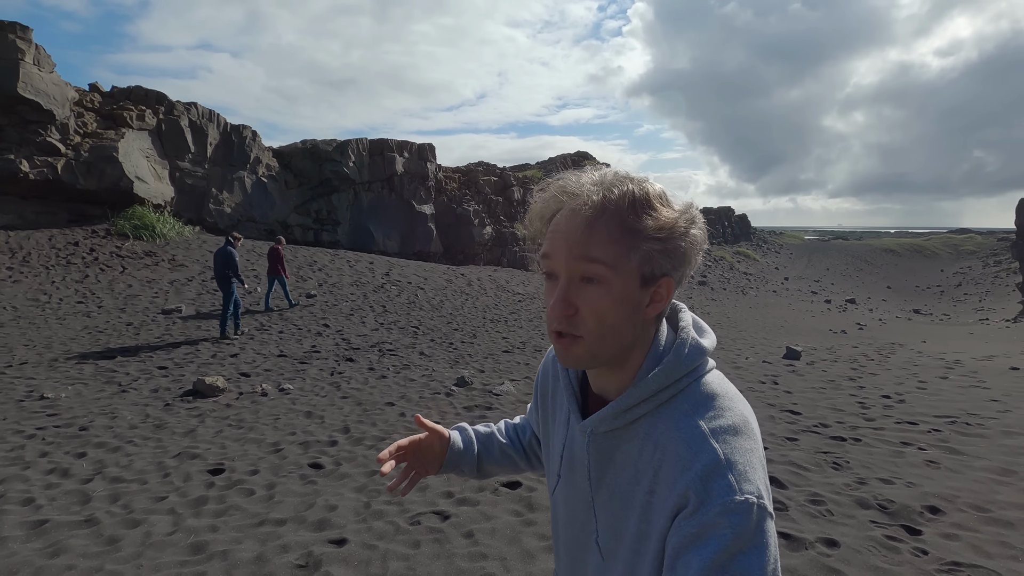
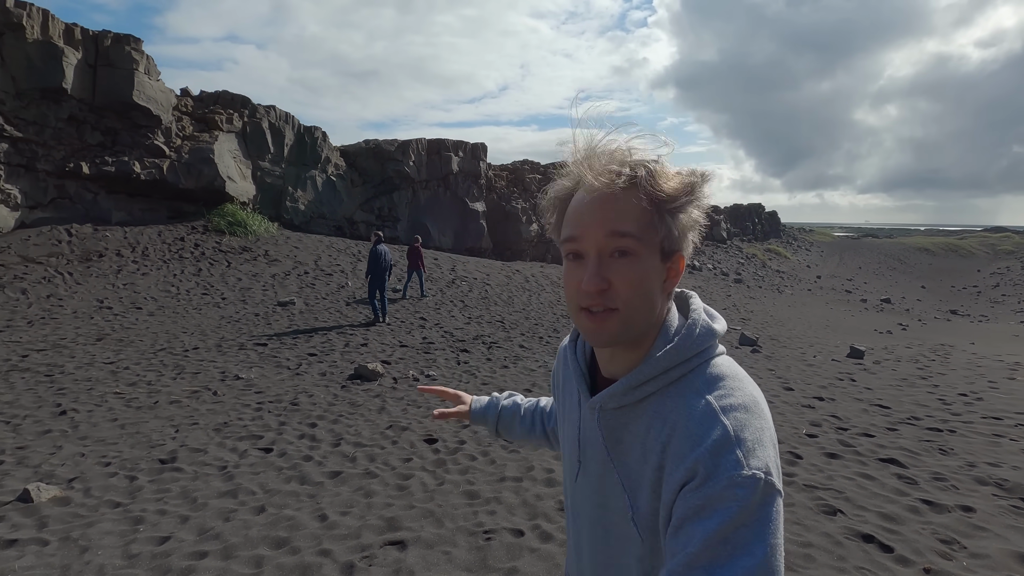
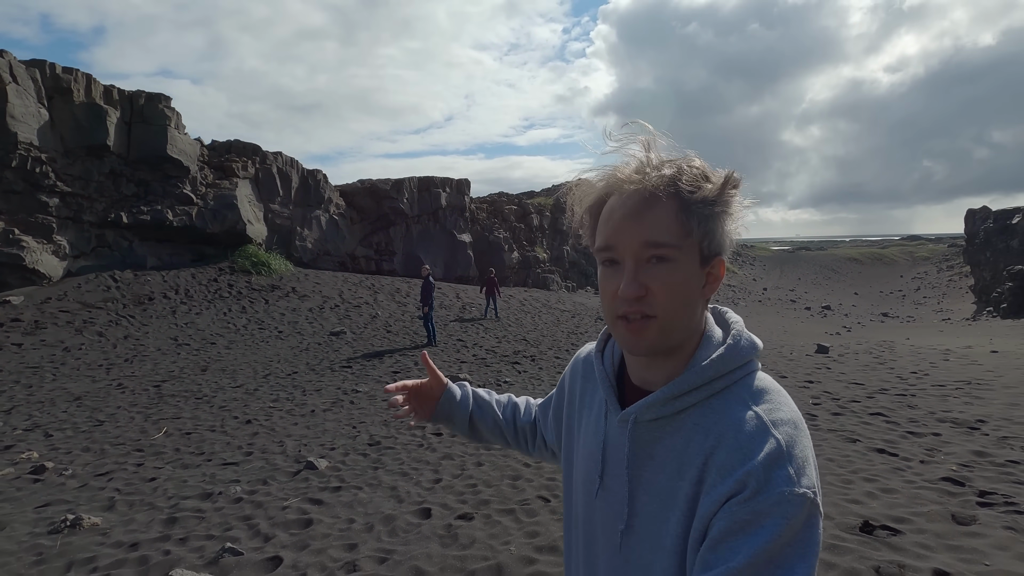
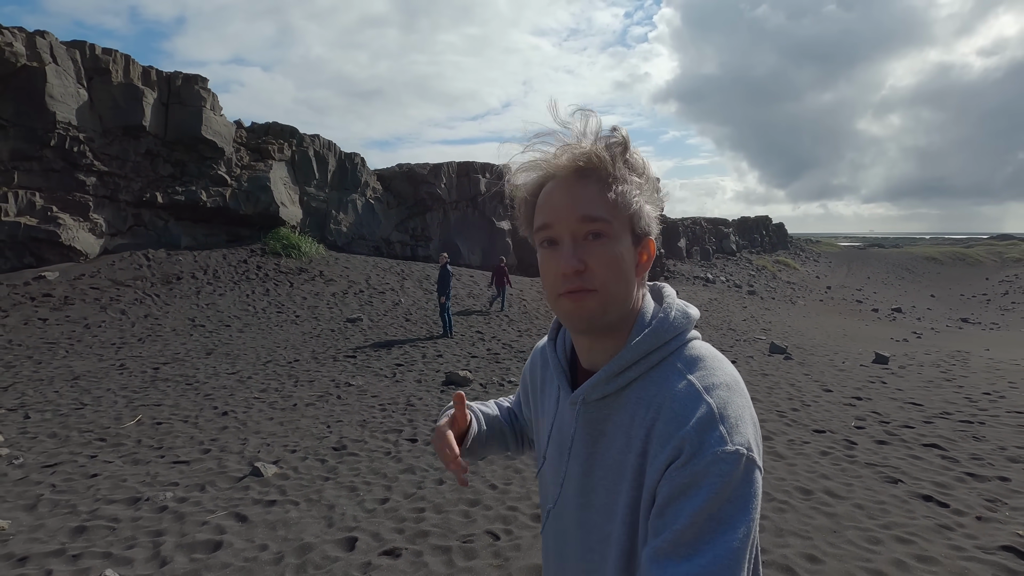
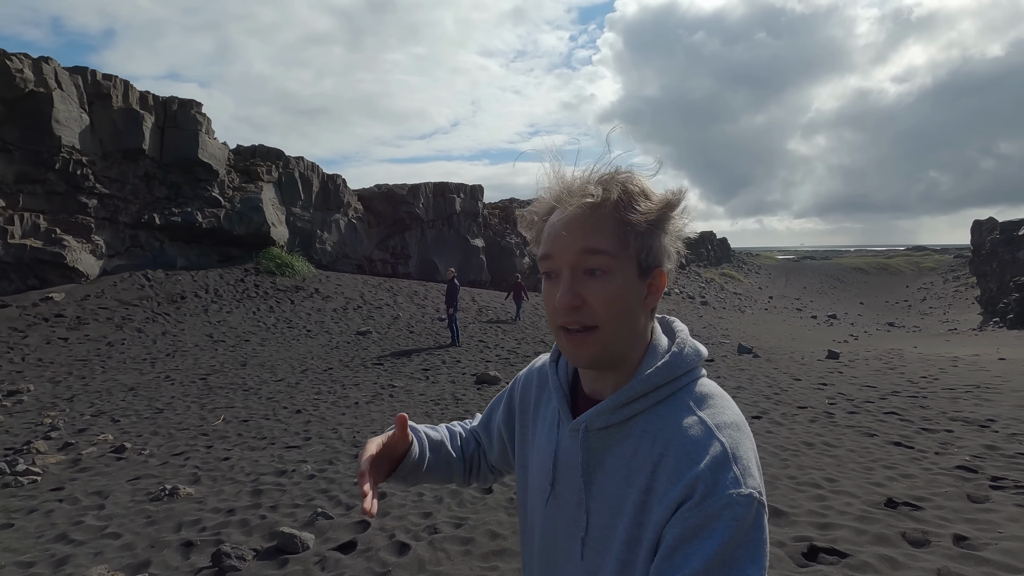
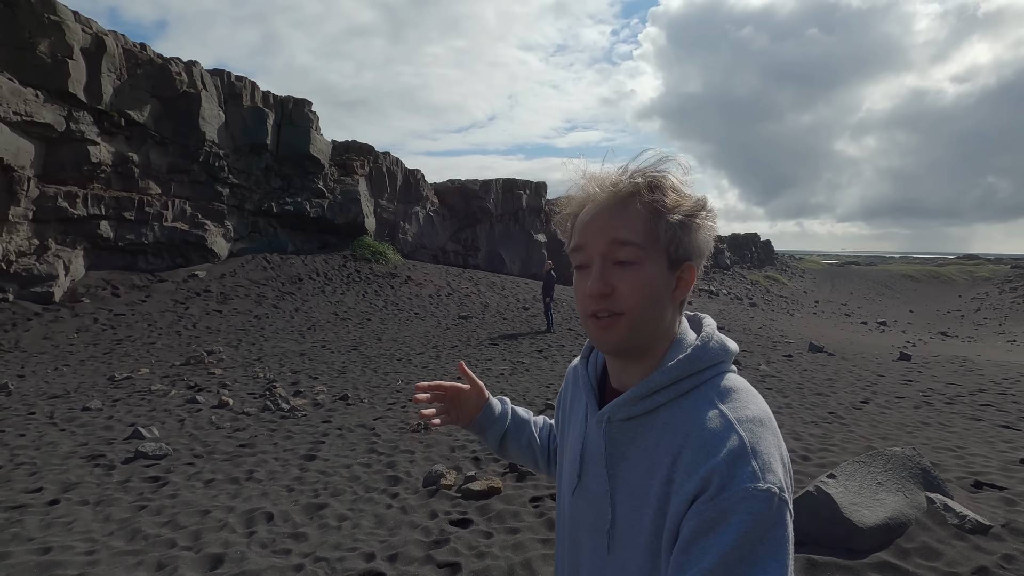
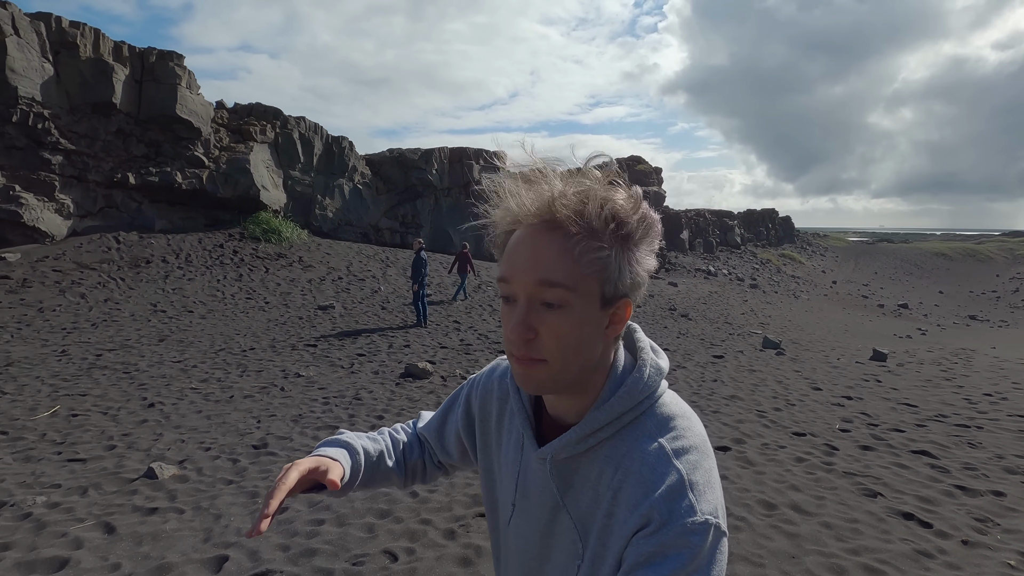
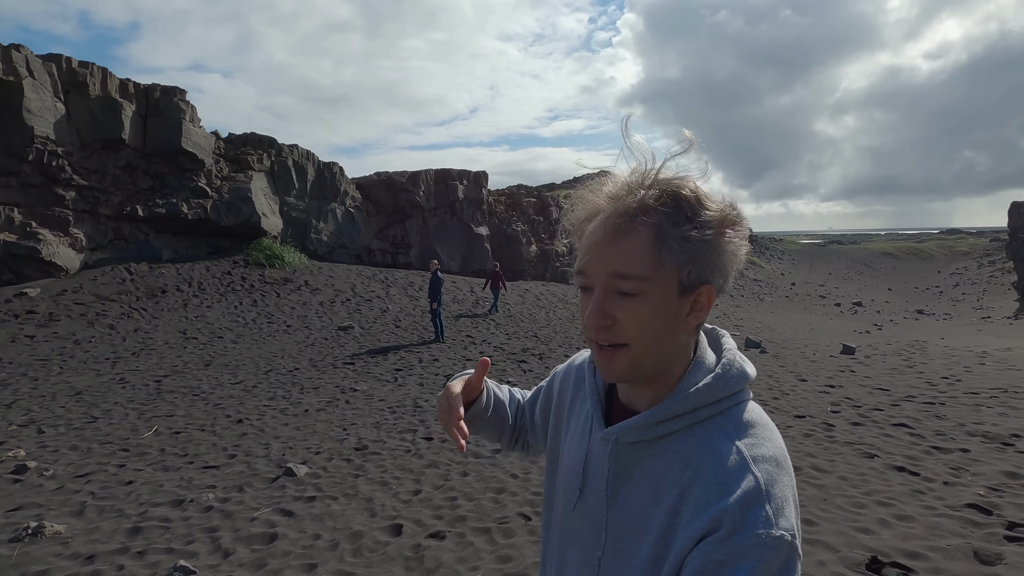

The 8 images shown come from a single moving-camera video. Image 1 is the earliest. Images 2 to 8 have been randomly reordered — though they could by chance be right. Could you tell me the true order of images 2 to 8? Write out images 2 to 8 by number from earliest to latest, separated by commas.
2, 7, 4, 8, 3, 5, 6
